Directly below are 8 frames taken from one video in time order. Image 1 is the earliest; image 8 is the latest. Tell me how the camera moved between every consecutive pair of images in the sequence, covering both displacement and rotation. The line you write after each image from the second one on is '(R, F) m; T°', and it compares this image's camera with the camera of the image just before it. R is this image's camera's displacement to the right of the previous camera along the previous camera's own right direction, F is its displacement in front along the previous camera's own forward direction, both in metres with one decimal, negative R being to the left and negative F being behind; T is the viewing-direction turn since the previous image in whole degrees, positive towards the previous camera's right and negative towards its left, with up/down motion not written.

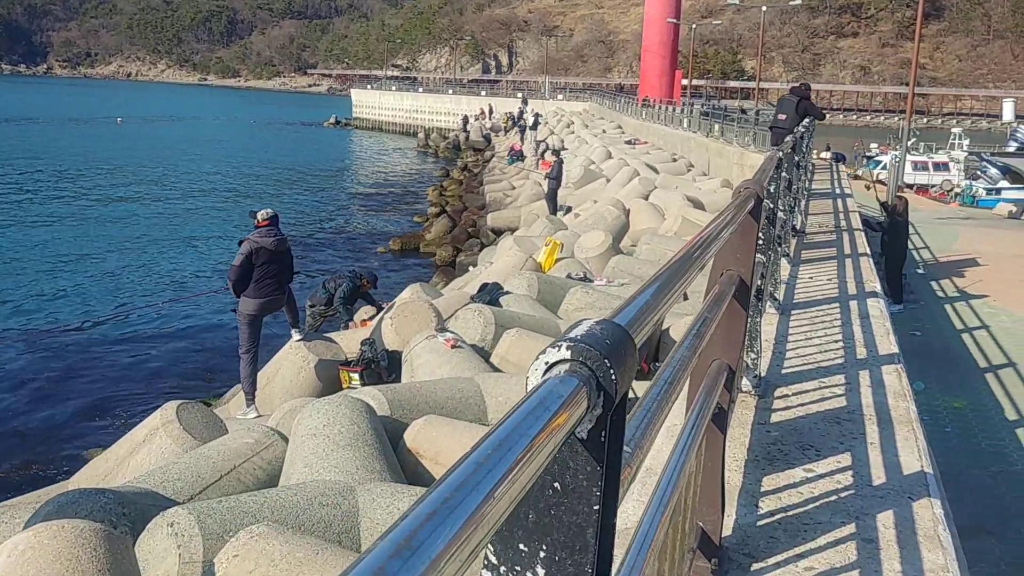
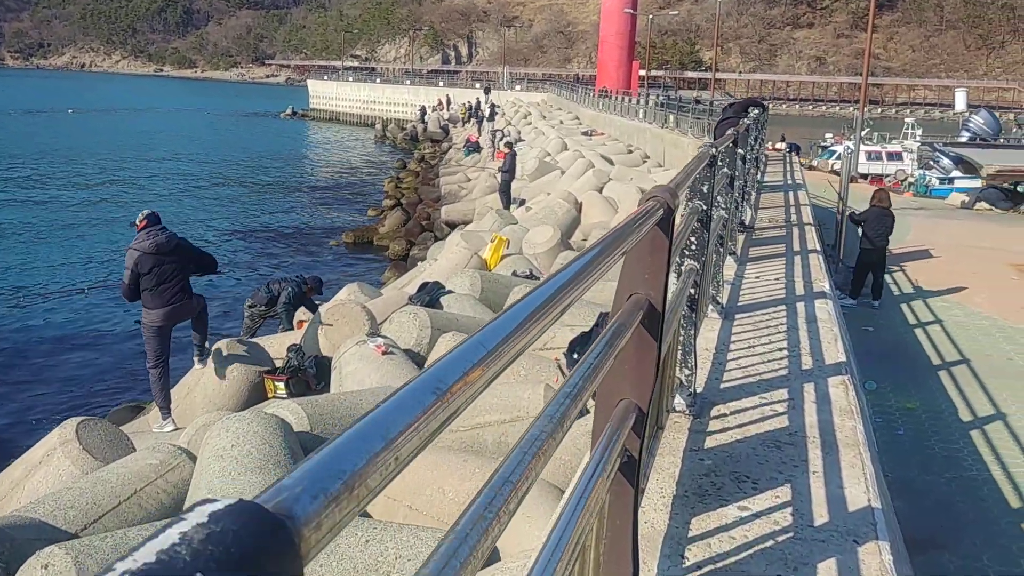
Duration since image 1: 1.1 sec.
(+0.2, +0.4) m; +2°
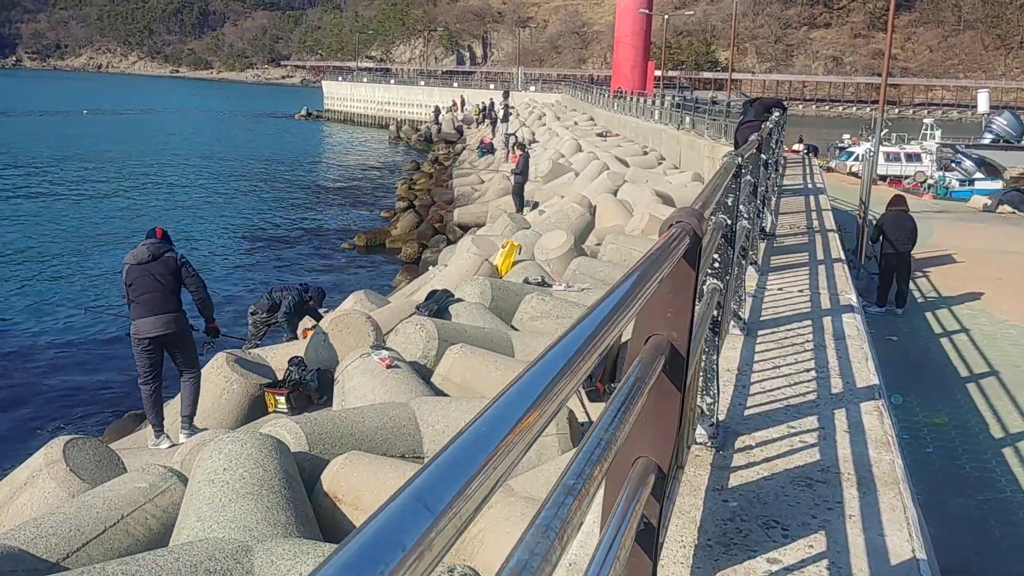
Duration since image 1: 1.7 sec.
(0.0, +0.3) m; -1°
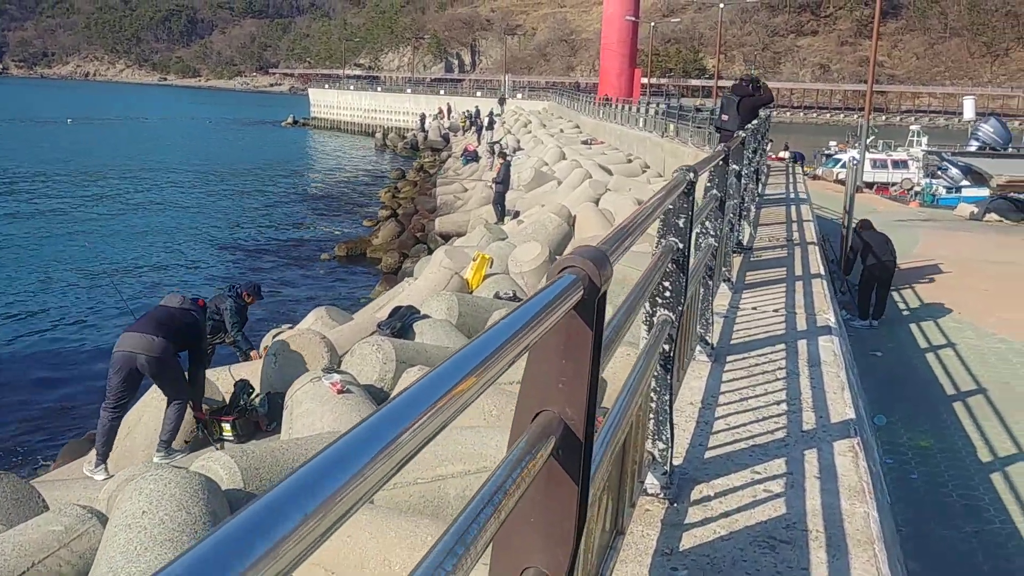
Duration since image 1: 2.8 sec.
(+0.2, +0.4) m; +1°
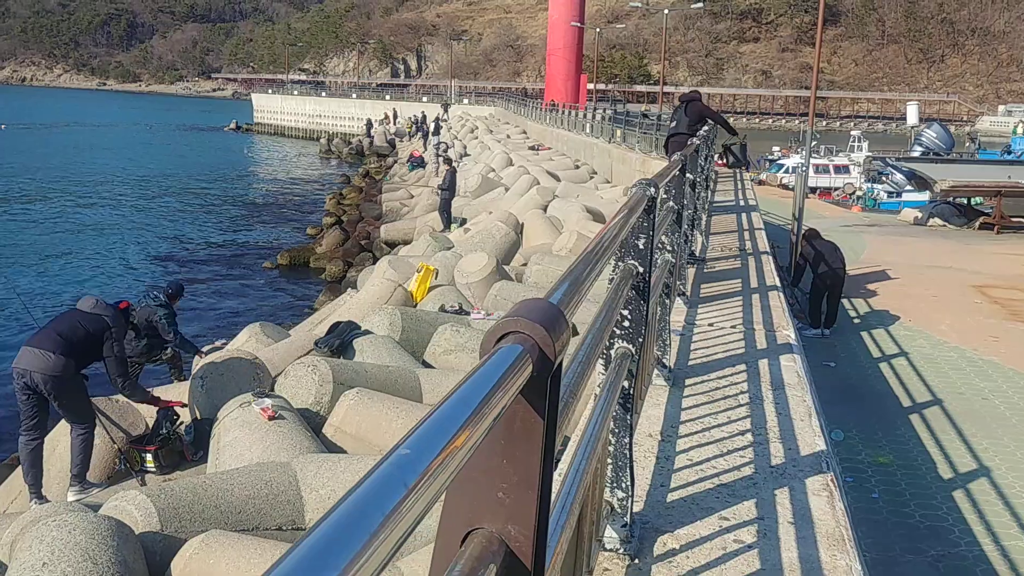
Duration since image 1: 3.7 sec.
(0.0, +0.4) m; +3°
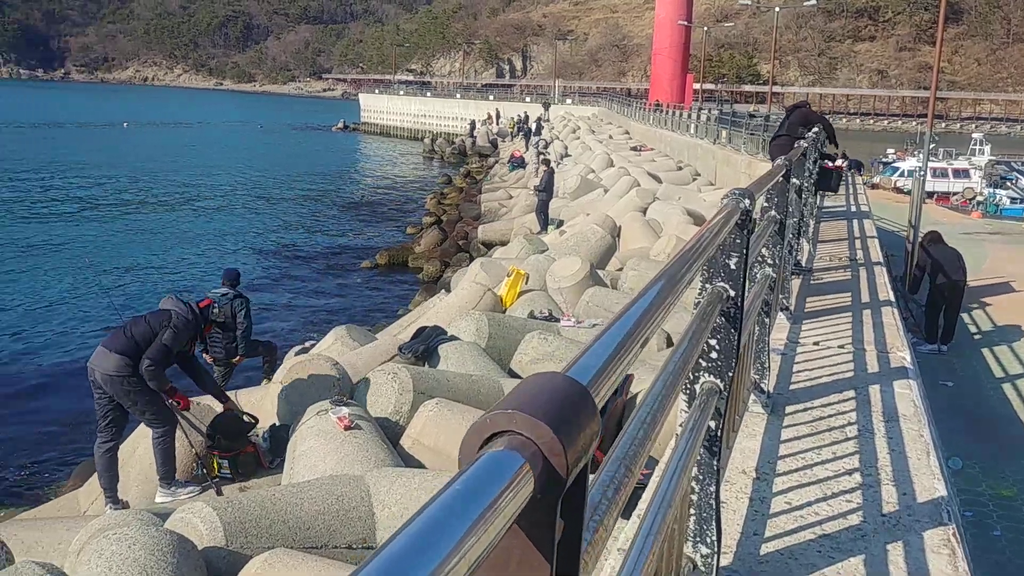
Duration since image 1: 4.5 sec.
(+0.1, +0.4) m; -6°
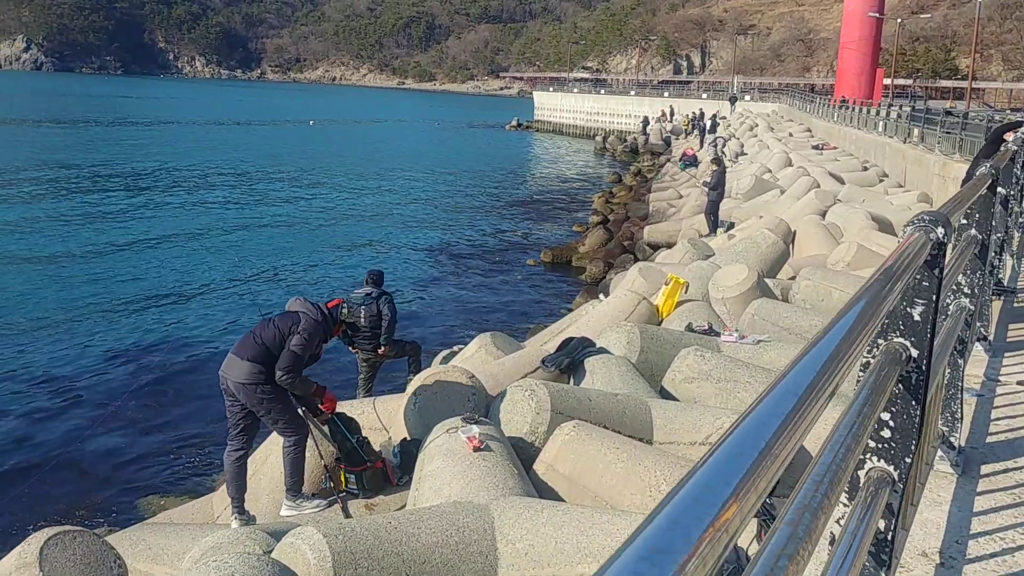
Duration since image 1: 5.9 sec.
(+0.1, +0.5) m; -10°
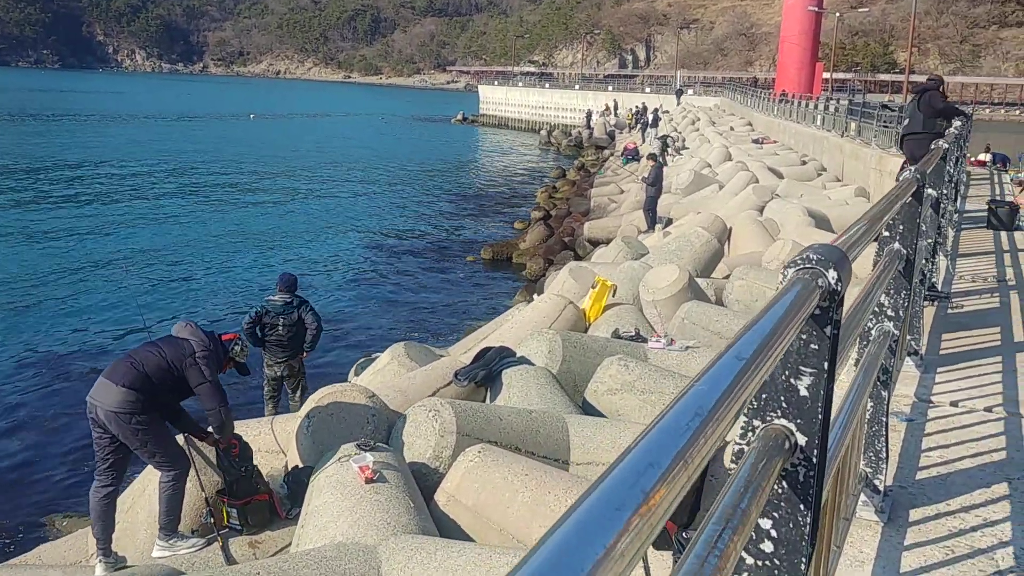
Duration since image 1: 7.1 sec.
(+0.3, +0.5) m; +3°
